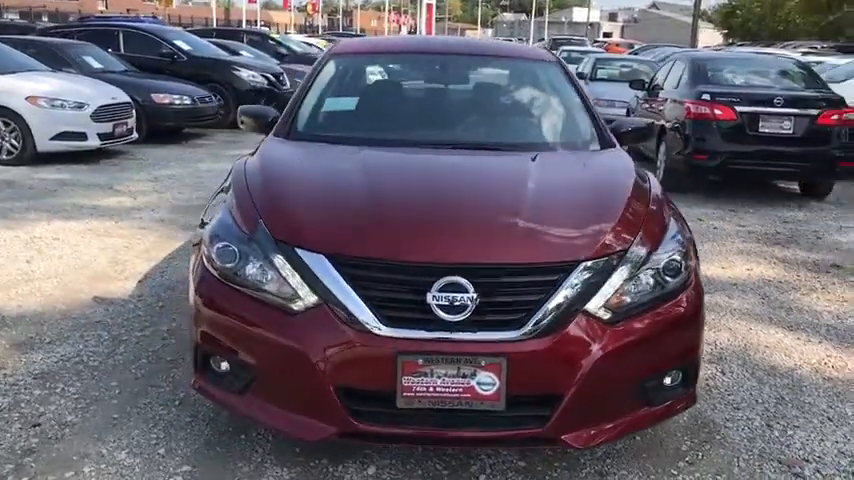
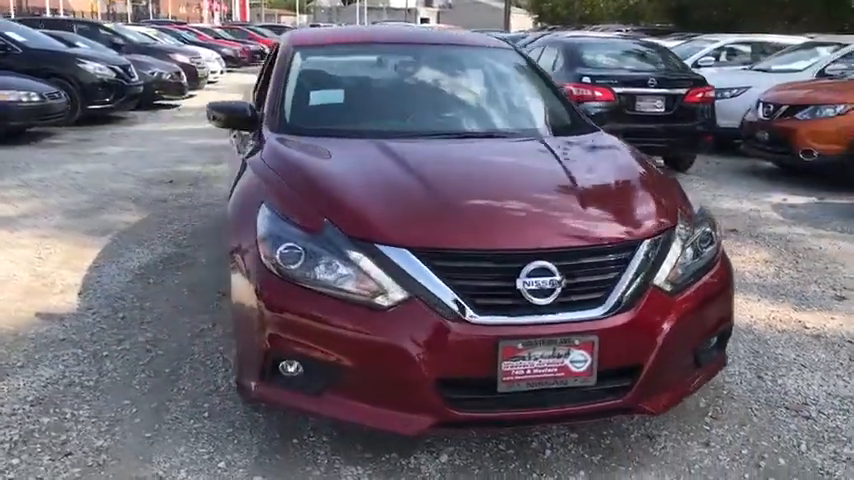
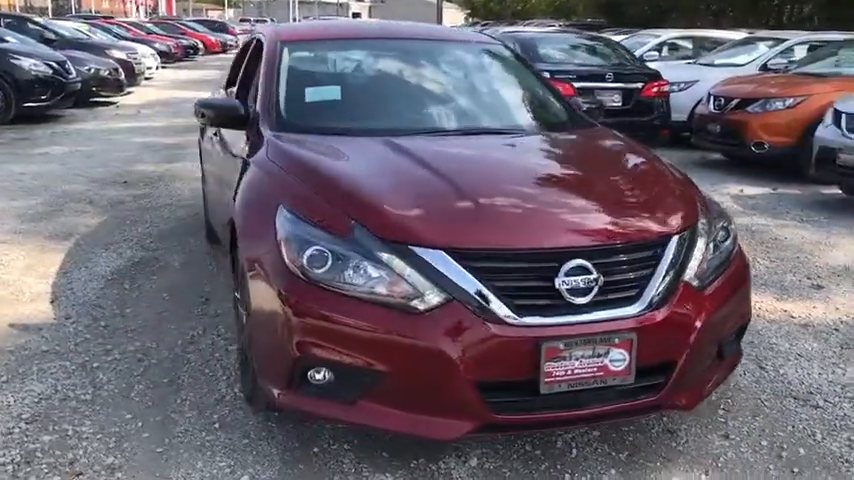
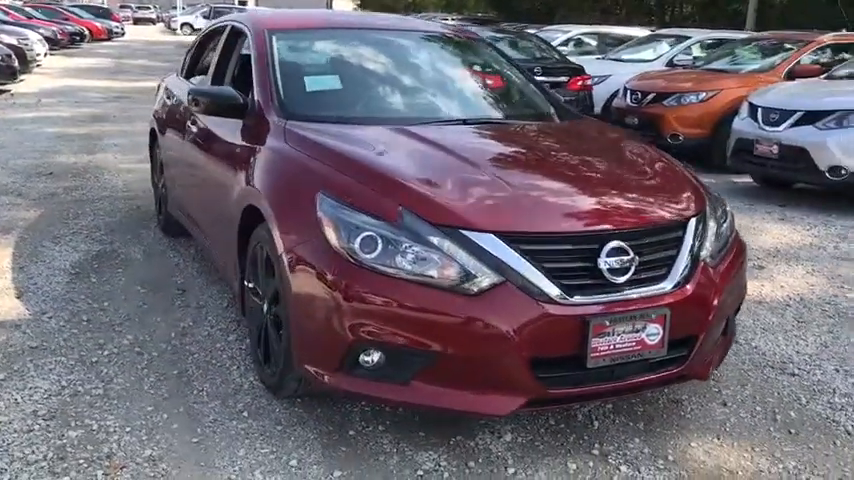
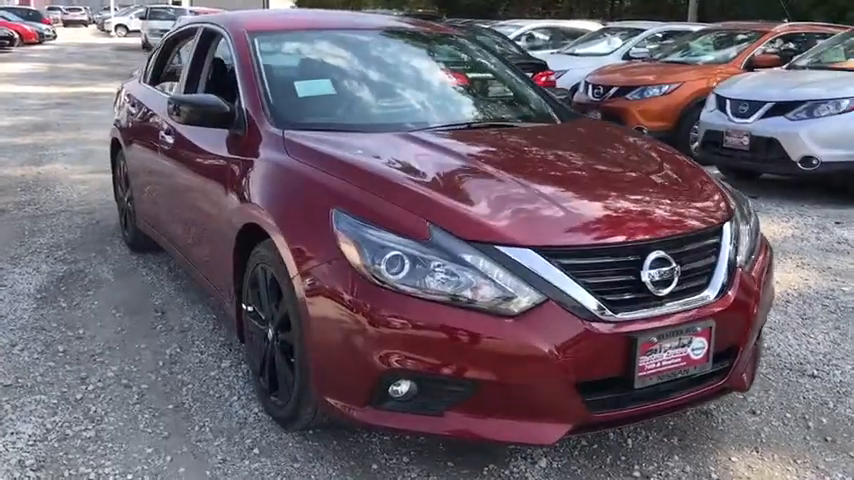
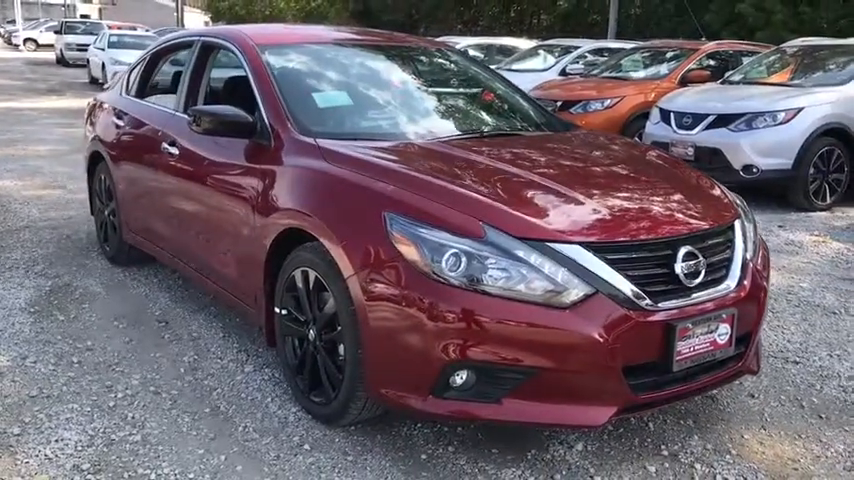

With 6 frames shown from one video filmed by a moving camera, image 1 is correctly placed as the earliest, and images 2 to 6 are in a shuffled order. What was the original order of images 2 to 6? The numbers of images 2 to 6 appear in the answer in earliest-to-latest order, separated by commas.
2, 3, 4, 5, 6
